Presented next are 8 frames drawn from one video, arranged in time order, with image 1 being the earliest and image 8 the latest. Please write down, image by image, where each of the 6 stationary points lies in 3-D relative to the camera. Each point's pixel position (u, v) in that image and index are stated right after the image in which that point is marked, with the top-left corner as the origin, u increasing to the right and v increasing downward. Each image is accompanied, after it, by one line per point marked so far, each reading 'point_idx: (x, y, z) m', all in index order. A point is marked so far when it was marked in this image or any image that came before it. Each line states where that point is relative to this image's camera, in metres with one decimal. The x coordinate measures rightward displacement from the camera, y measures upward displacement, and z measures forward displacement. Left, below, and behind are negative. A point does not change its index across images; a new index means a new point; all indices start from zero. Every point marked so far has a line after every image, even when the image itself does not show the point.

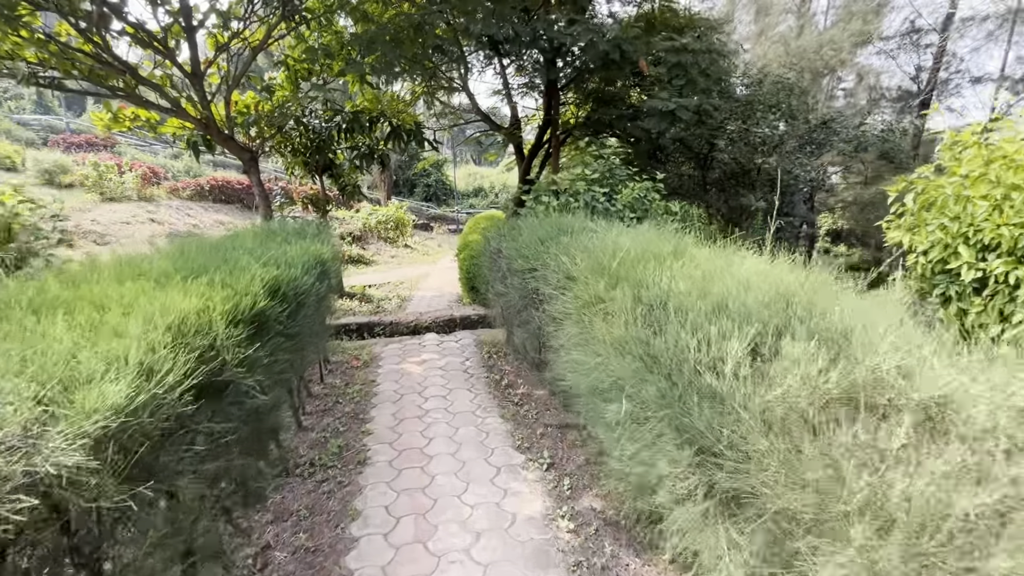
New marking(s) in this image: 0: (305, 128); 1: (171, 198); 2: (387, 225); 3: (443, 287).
0: (-2.5, +2.0, +5.9) m
1: (-9.0, +2.4, +12.7) m
2: (-2.9, +1.5, +11.2) m
3: (-1.1, 0.0, +7.5) m
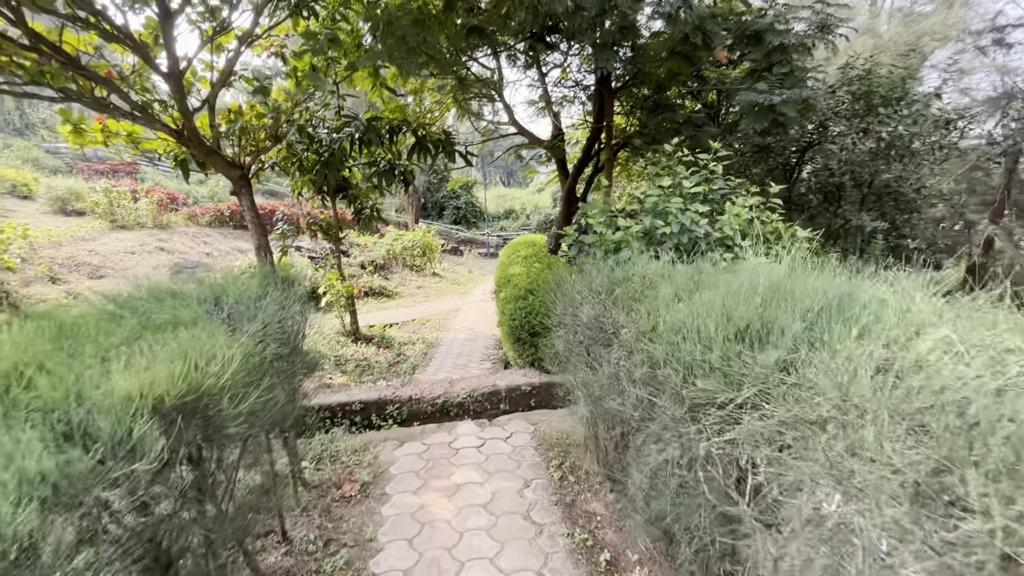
0: (-2.0, +1.5, +4.9) m
1: (-8.1, +1.6, +12.1) m
2: (-2.1, +0.8, +10.2) m
3: (-0.5, -0.5, +6.3) m
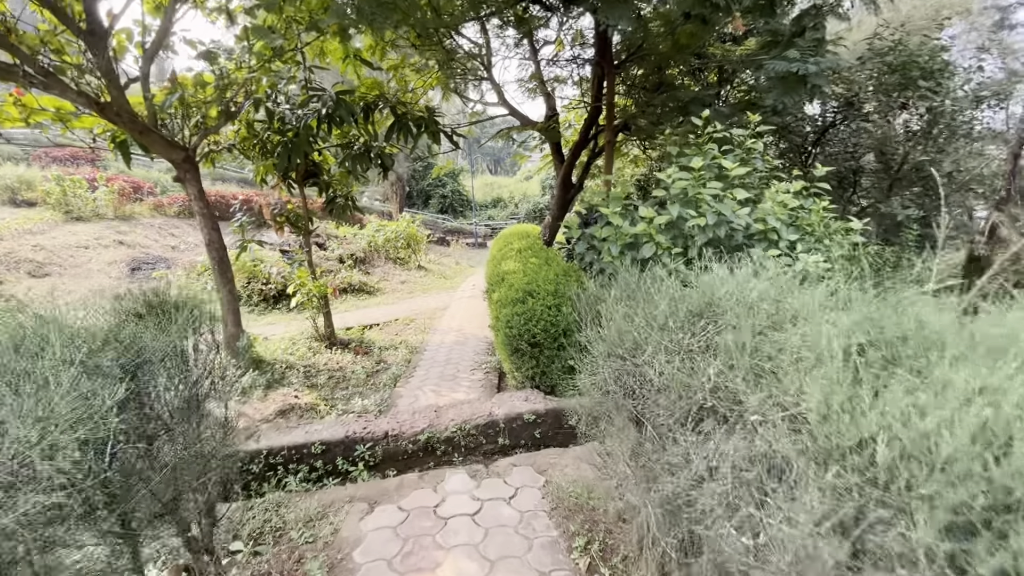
0: (-2.1, +1.5, +4.2) m
1: (-8.3, +1.7, +11.3) m
2: (-2.3, +0.9, +9.6) m
3: (-0.6, -0.5, +5.7) m
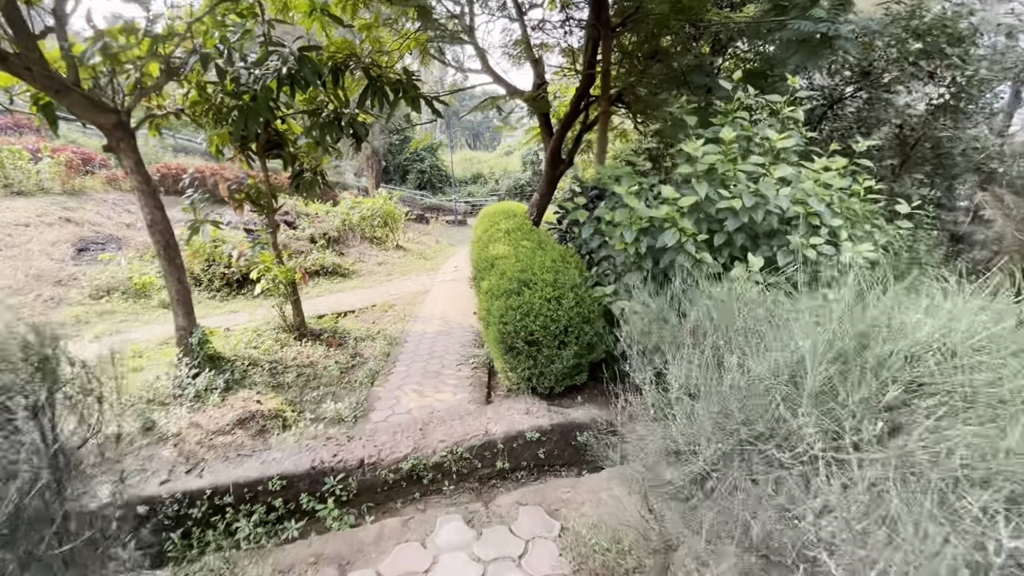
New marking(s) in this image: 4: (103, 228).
0: (-2.1, +1.6, +3.7) m
1: (-8.7, +2.1, +10.4) m
2: (-2.6, +1.2, +9.0) m
3: (-0.7, -0.3, +5.3) m
4: (-6.8, +1.0, +8.0) m
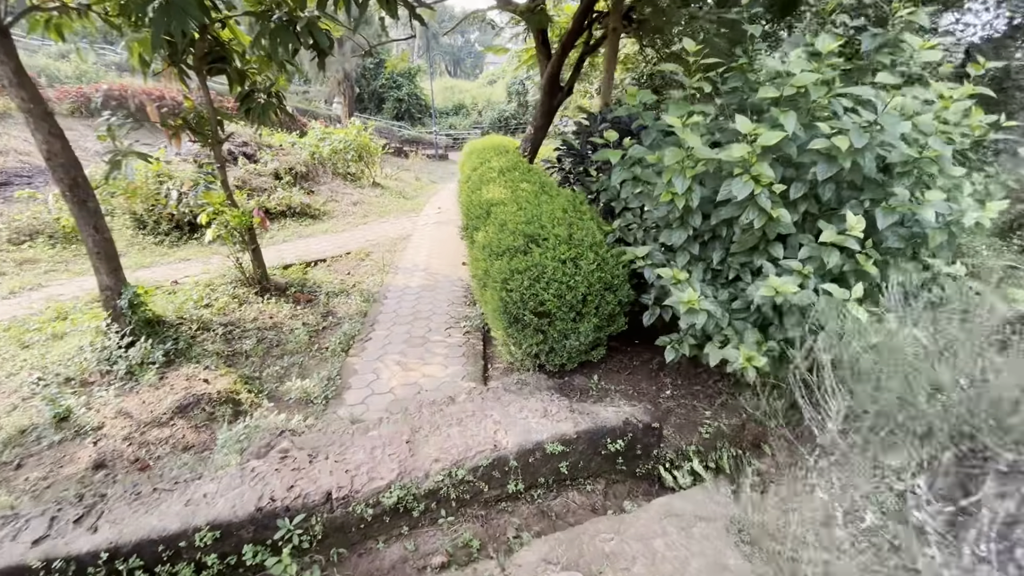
0: (-2.1, +1.9, +2.8) m
1: (-8.9, +3.3, +9.1) m
2: (-2.8, +2.2, +8.1) m
3: (-0.8, +0.2, +4.7) m
4: (-6.9, +1.9, +7.0) m
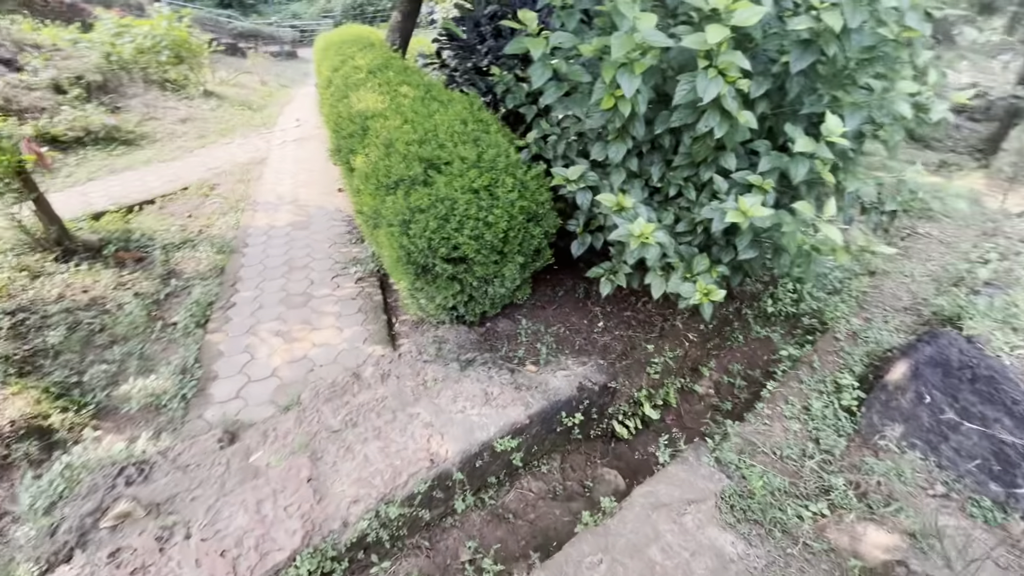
0: (-2.7, +1.8, +1.4) m
1: (-10.9, +3.4, +5.7) m
2: (-4.6, +3.0, +6.3) m
3: (-1.7, +0.7, +3.9) m
4: (-8.3, +1.9, +4.4) m
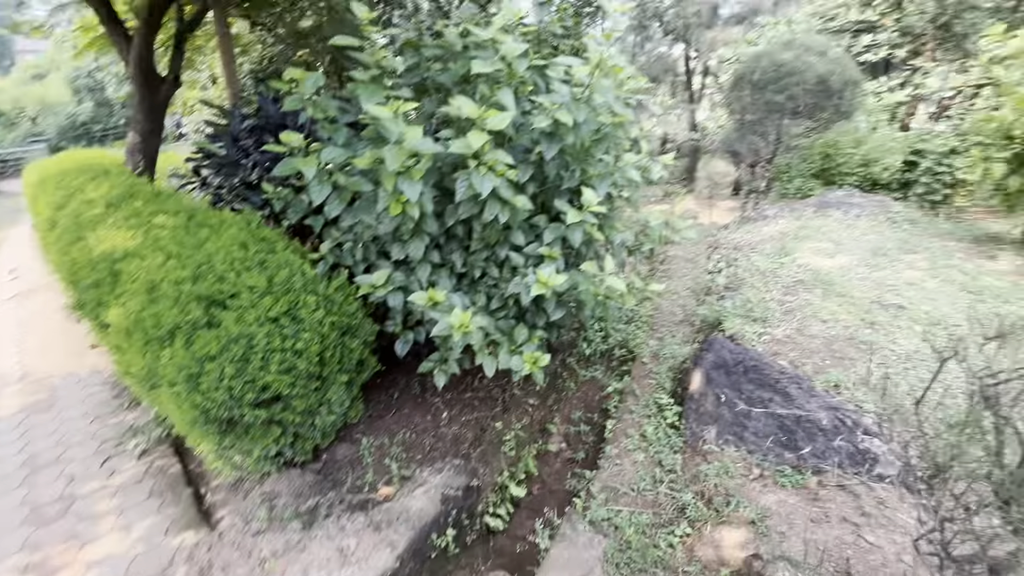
0: (-3.4, +0.8, +0.5) m
1: (-12.6, -0.4, +1.6) m
2: (-7.0, +0.6, +4.4) m
3: (-3.0, -0.5, +3.0) m
4: (-9.5, -1.0, +1.2) m
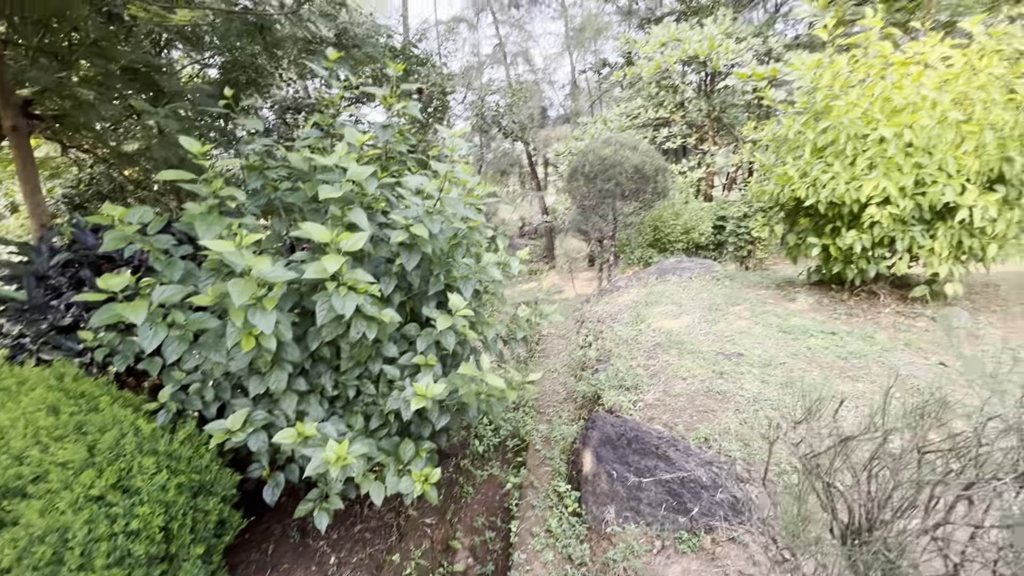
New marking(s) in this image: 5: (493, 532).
0: (-3.5, +0.2, -0.3) m
1: (-12.5, -2.3, -1.7) m
2: (-7.9, -1.3, +2.5) m
3: (-3.5, -1.5, +2.0) m
4: (-9.3, -2.4, -1.4) m
5: (-0.1, -1.1, +2.2) m
